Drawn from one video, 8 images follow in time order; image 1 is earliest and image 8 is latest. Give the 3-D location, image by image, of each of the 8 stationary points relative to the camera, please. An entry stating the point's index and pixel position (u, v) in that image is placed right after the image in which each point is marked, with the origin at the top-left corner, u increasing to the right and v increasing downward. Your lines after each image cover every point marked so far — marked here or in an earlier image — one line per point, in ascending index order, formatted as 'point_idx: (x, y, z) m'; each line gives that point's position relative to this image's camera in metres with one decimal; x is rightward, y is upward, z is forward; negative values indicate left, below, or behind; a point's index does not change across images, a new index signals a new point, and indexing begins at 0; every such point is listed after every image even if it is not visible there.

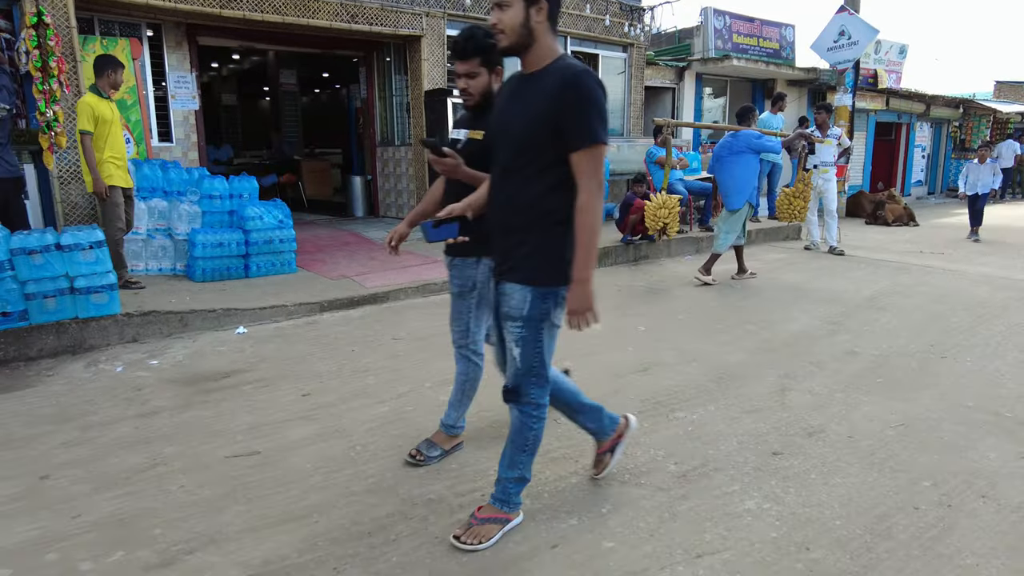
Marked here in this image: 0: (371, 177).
0: (-2.4, +1.9, +10.9) m
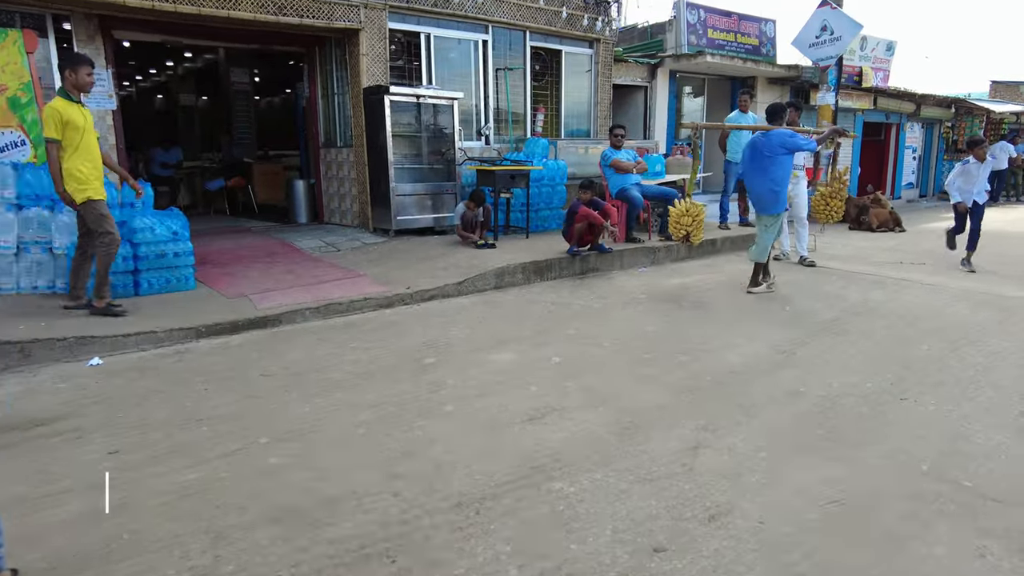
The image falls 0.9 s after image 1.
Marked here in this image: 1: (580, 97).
0: (-3.1, +1.7, +10.2) m
1: (+1.2, +3.3, +11.3) m
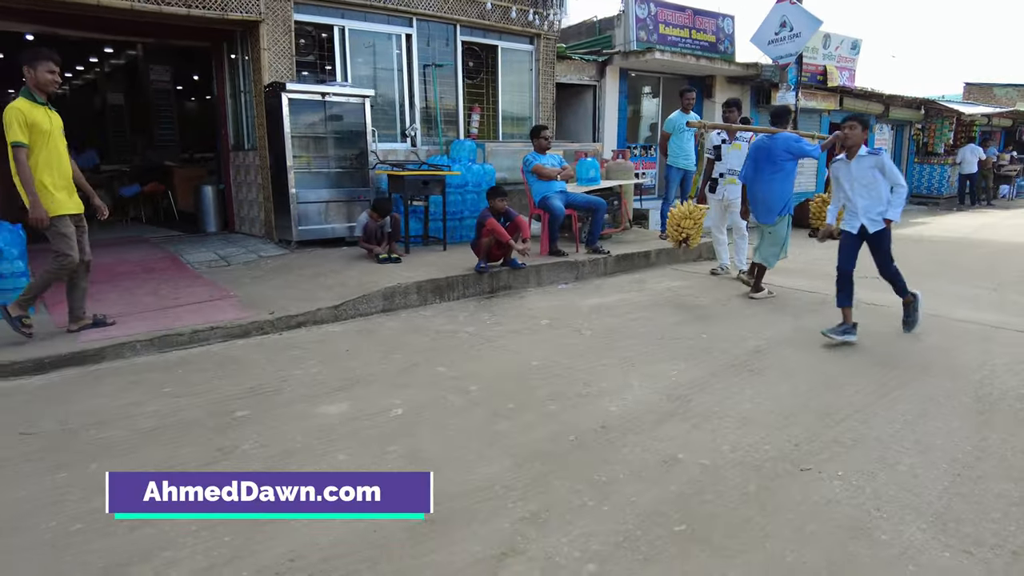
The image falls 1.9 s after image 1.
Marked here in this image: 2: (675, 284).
0: (-4.1, +1.5, +9.4) m
1: (+0.1, +3.1, +10.5) m
2: (+1.7, +0.1, +6.8) m
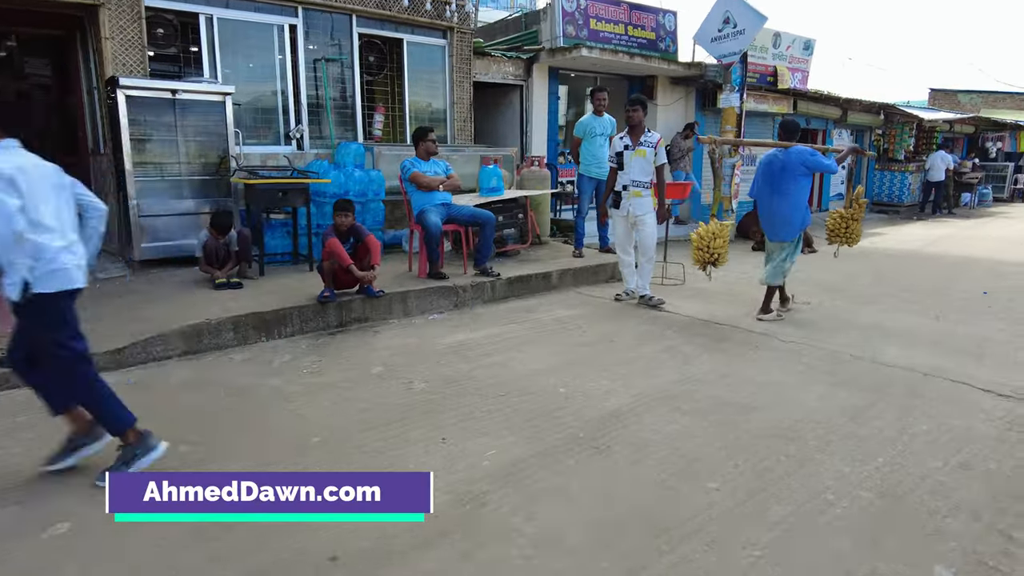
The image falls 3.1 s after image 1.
0: (-5.4, +1.2, +8.2) m
1: (-1.2, +2.8, +9.5) m
2: (+0.5, -0.2, +5.8) m
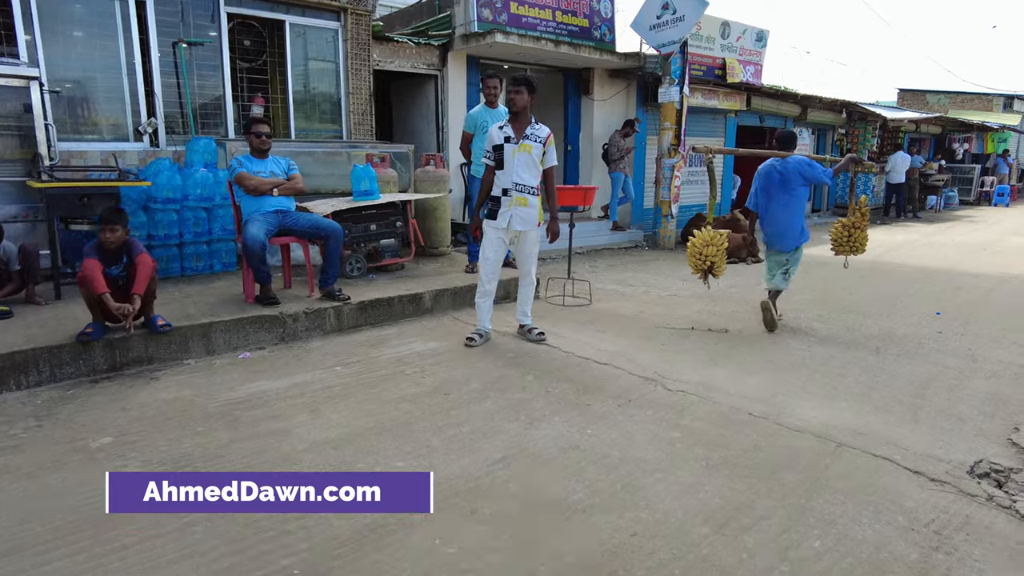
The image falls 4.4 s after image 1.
0: (-6.6, +1.0, +6.9) m
1: (-2.4, +2.6, +8.3) m
2: (-0.6, -0.4, +4.7) m
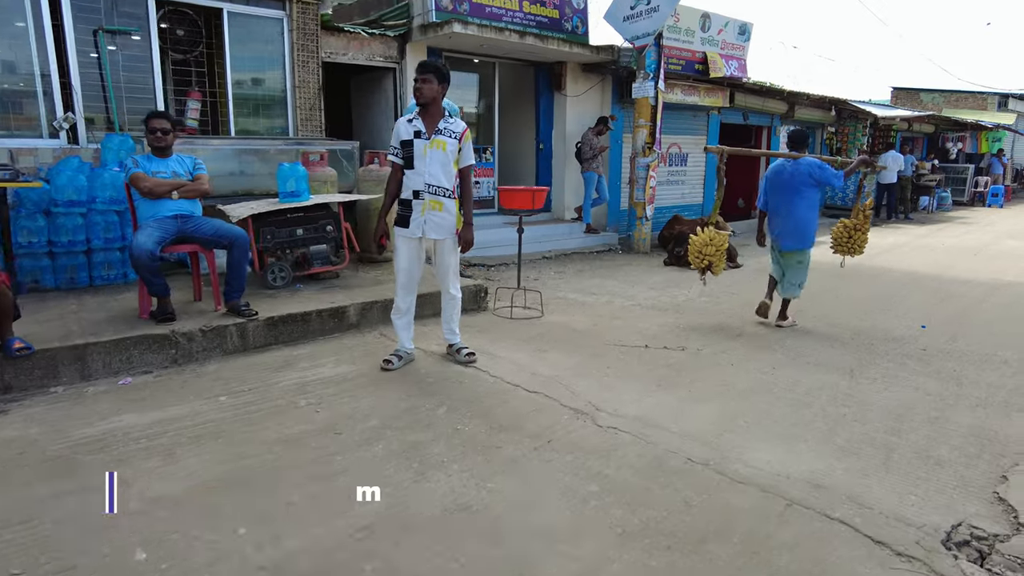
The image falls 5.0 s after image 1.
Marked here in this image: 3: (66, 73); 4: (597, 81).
0: (-7.1, +0.9, +6.3) m
1: (-2.9, +2.5, +7.8) m
2: (-1.1, -0.5, +4.2) m
3: (-4.4, +2.1, +6.4) m
4: (+1.4, +3.4, +10.7) m
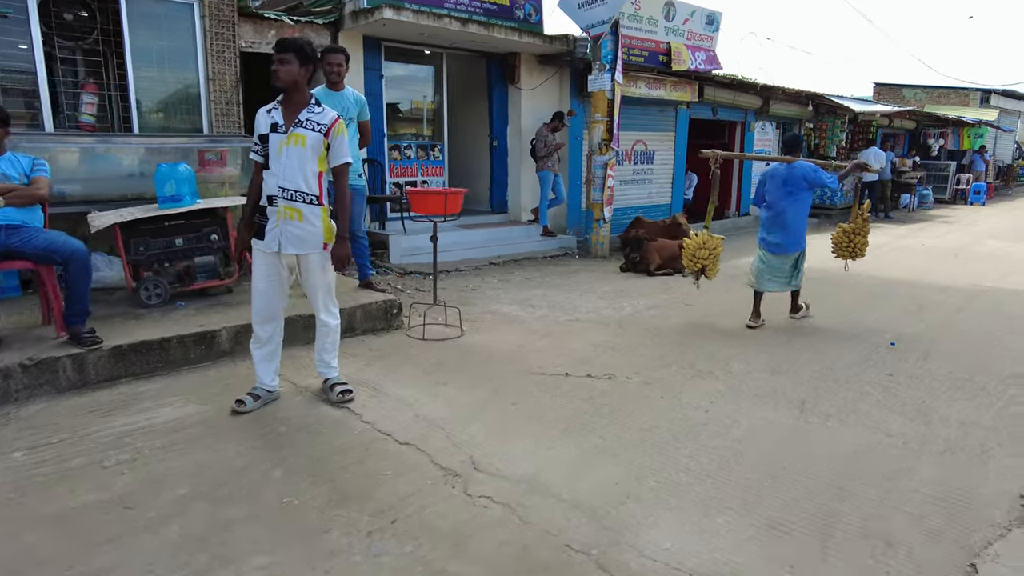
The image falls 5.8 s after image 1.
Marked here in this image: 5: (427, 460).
0: (-7.8, +0.7, +5.5) m
1: (-3.6, +2.4, +7.0) m
2: (-1.7, -0.6, +3.5) m
3: (-5.1, +2.0, +5.7) m
4: (+0.6, +3.3, +10.0) m
5: (-0.4, -0.8, +2.8) m
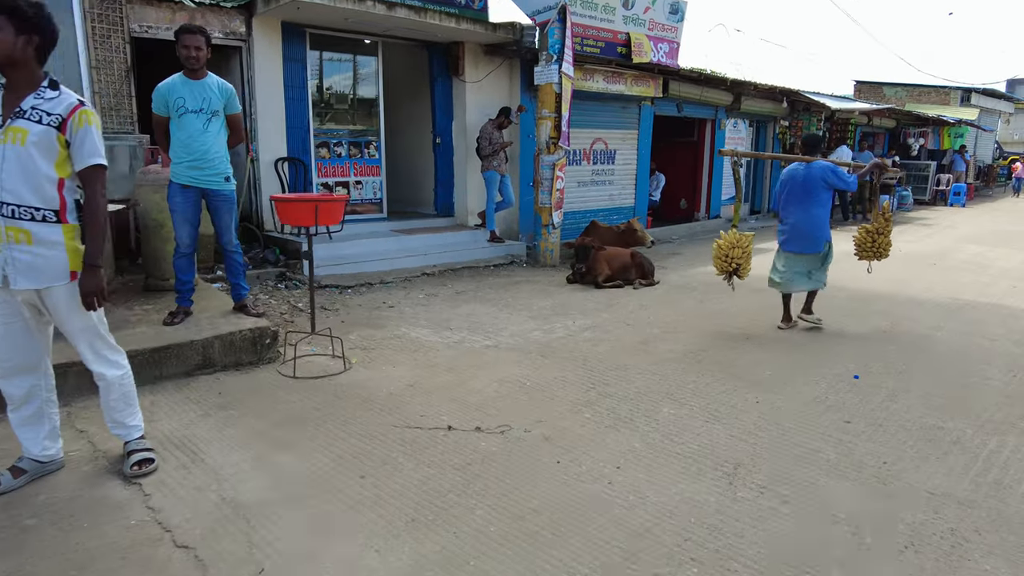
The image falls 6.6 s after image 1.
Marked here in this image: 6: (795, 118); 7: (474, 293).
0: (-8.5, +0.5, +4.6) m
1: (-4.3, +2.2, +6.2) m
2: (-2.4, -0.8, +2.6) m
3: (-5.8, +1.8, +4.8) m
4: (-0.1, +3.2, +9.2) m
5: (-1.0, -1.0, +2.0) m
6: (+6.6, +4.0, +15.1) m
7: (-0.4, -0.1, +6.7) m
